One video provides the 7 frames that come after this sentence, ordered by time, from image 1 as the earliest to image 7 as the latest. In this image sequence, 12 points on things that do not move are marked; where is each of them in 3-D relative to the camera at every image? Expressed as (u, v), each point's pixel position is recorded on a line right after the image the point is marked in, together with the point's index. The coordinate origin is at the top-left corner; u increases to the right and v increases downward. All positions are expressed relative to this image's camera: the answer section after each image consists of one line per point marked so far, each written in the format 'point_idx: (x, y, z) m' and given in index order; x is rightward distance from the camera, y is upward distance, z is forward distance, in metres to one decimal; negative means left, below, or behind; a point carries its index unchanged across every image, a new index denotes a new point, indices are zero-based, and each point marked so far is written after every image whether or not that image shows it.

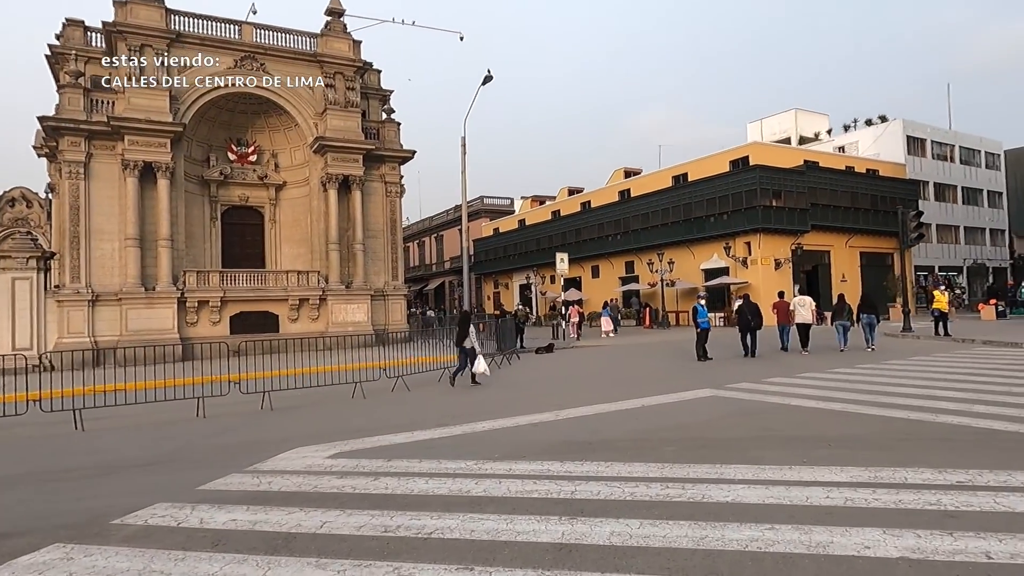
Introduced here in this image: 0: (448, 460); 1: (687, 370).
0: (-0.6, -1.6, +6.0) m
1: (+3.7, -1.7, +14.3) m
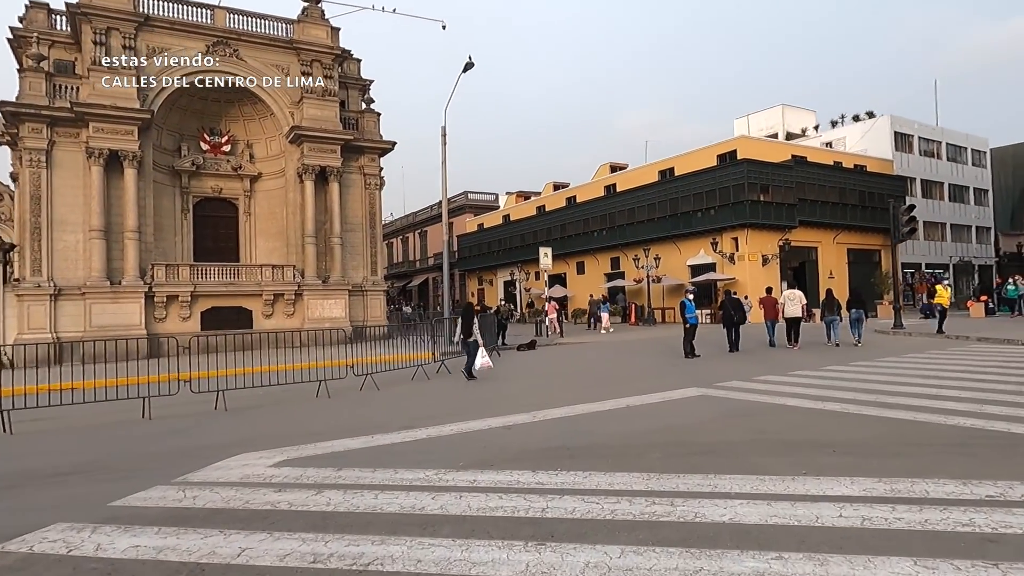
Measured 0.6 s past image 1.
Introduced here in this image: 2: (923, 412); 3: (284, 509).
0: (-0.8, -1.4, +5.3) m
1: (+3.3, -1.6, +13.7) m
2: (+4.3, -1.3, +6.9) m
3: (-1.5, -1.5, +4.4) m
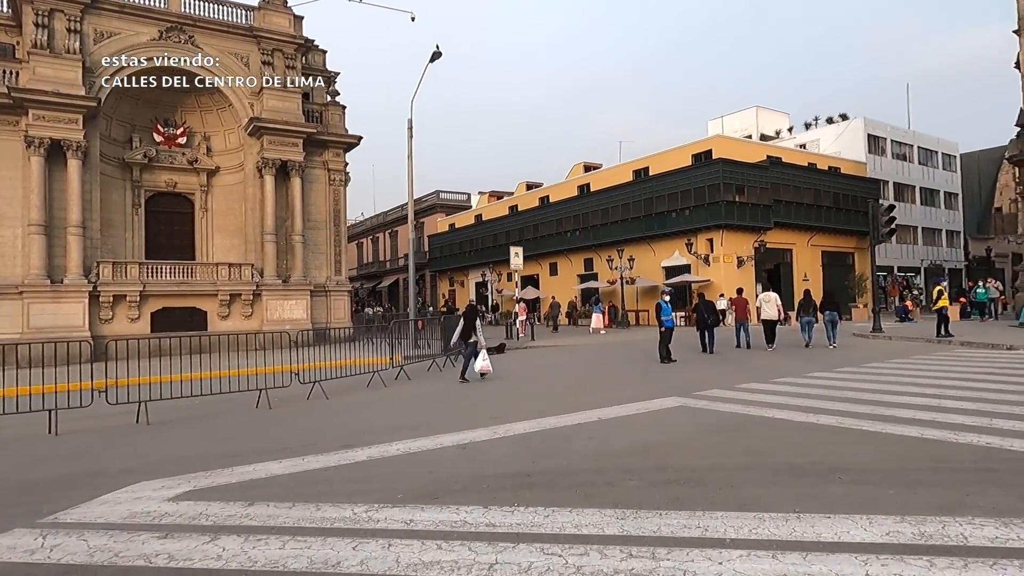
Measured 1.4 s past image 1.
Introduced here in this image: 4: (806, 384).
0: (-1.2, -1.4, +4.4) m
1: (+2.6, -1.6, +12.9) m
2: (+3.9, -1.3, +6.2) m
3: (-1.8, -1.4, +3.4) m
4: (+4.4, -1.4, +9.9) m
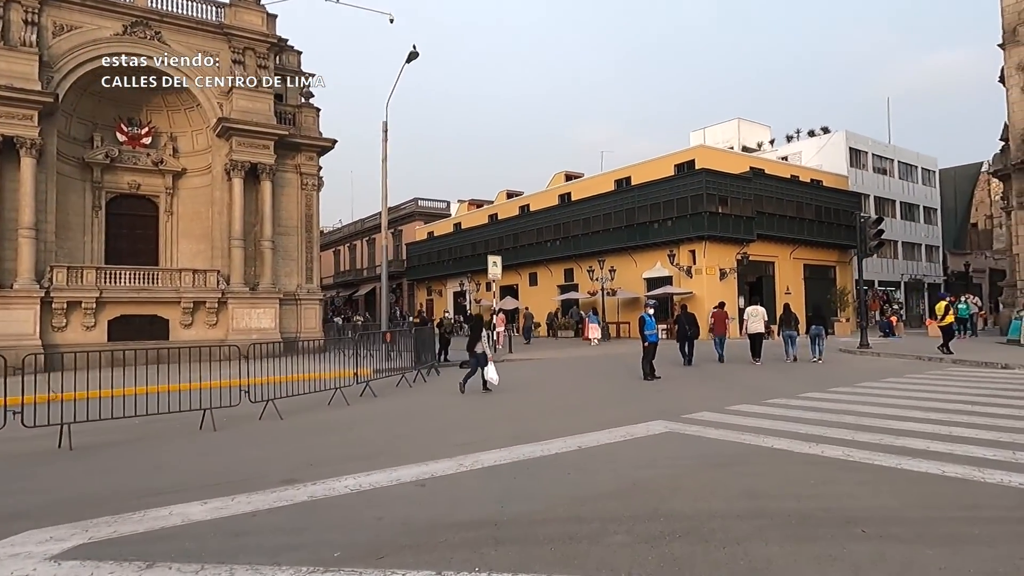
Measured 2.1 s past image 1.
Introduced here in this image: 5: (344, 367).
0: (-1.4, -1.5, +3.5) m
1: (+2.2, -1.8, +12.2) m
2: (+3.6, -1.4, +5.5) m
3: (-2.0, -1.5, +2.6) m
4: (+4.0, -1.6, +9.3) m
5: (-3.6, -1.7, +14.3) m
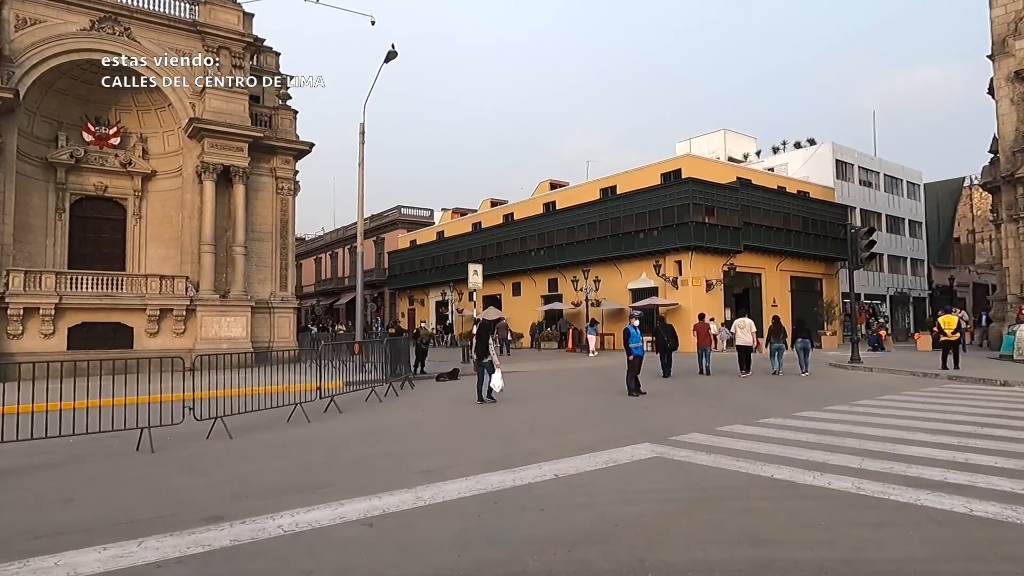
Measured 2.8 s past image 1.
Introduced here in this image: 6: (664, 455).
0: (-1.6, -1.5, +2.8) m
1: (+1.8, -2.0, +11.5) m
2: (+3.3, -1.5, +4.8) m
3: (-2.2, -1.5, +1.8) m
4: (+3.7, -1.8, +8.6) m
5: (-4.1, -1.9, +13.5) m
6: (+1.5, -1.7, +6.6) m
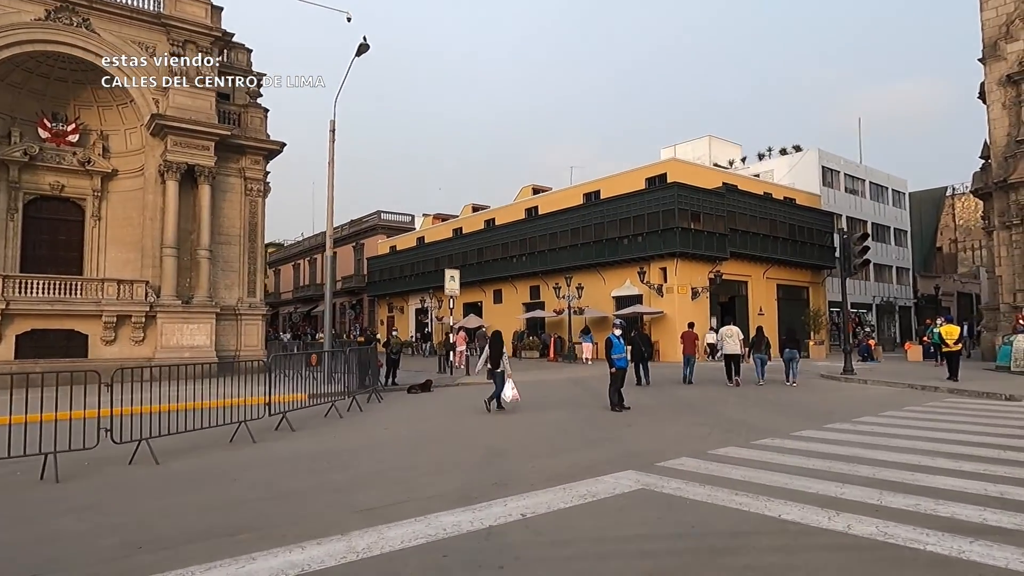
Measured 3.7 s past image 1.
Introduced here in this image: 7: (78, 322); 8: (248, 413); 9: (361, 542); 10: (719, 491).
0: (-1.8, -1.5, +1.8) m
1: (+1.3, -2.1, +10.6) m
2: (+3.1, -1.6, +4.0) m
3: (-2.4, -1.4, +0.8) m
4: (+3.3, -1.9, +7.8) m
5: (-4.6, -2.0, +12.4) m
6: (+1.2, -1.7, +5.7) m
7: (-12.8, -1.0, +19.6) m
8: (-4.9, -2.3, +12.4) m
9: (-1.0, -1.6, +4.3) m
10: (+1.7, -1.7, +5.5) m
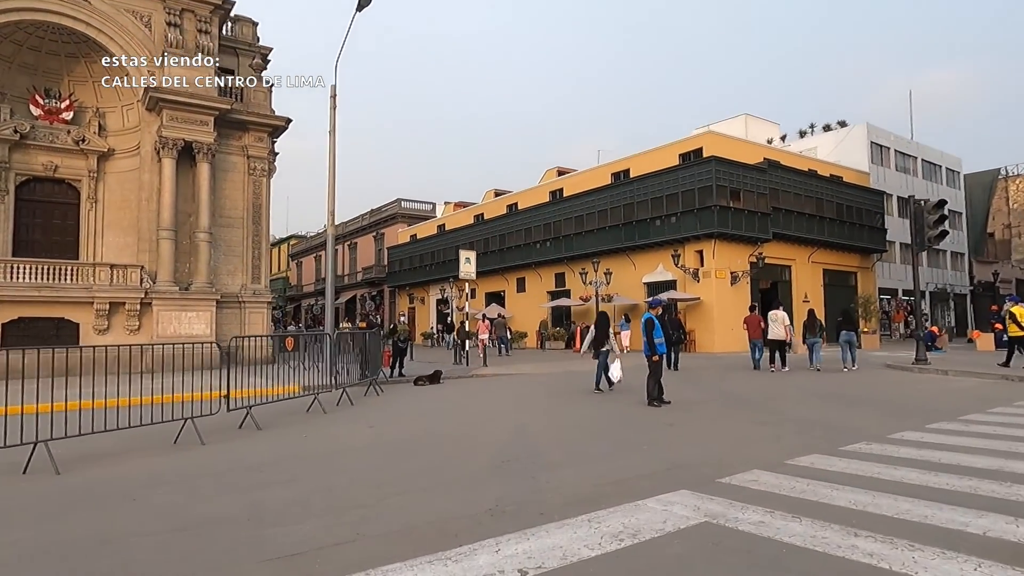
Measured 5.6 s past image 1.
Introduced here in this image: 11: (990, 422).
0: (-2.0, -1.2, 0.0) m
1: (+1.5, -1.7, +8.7) m
2: (+3.0, -1.2, +2.0) m
3: (-2.6, -1.1, -0.9) m
4: (+3.4, -1.5, +5.8) m
5: (-4.3, -1.6, +10.8) m
6: (+1.2, -1.3, +3.8) m
7: (-12.2, -0.6, +18.3) m
8: (-4.6, -1.9, +10.8) m
9: (-1.0, -1.3, +2.5) m
10: (+1.7, -1.3, +3.6) m
11: (+5.2, -1.5, +7.3) m
